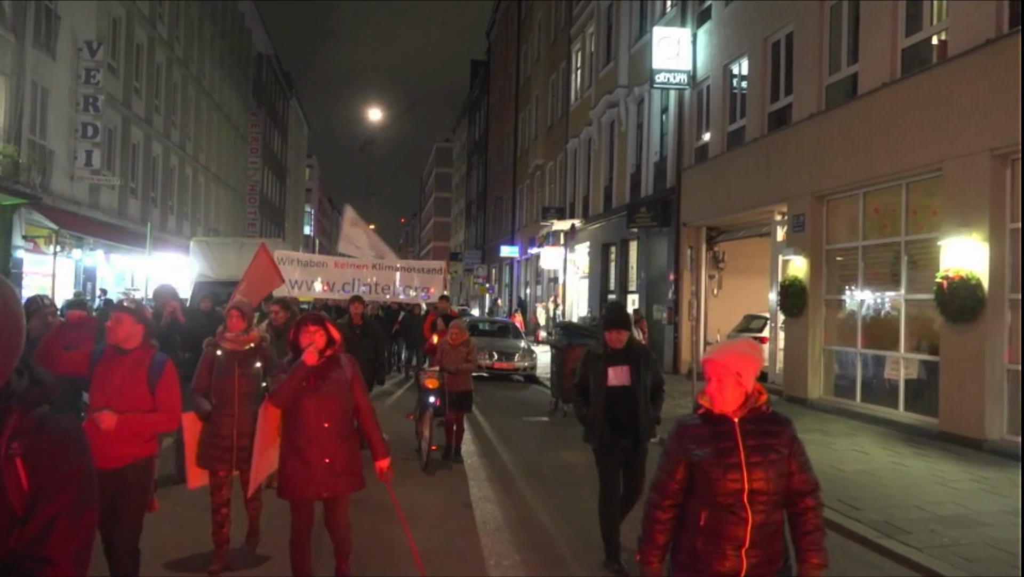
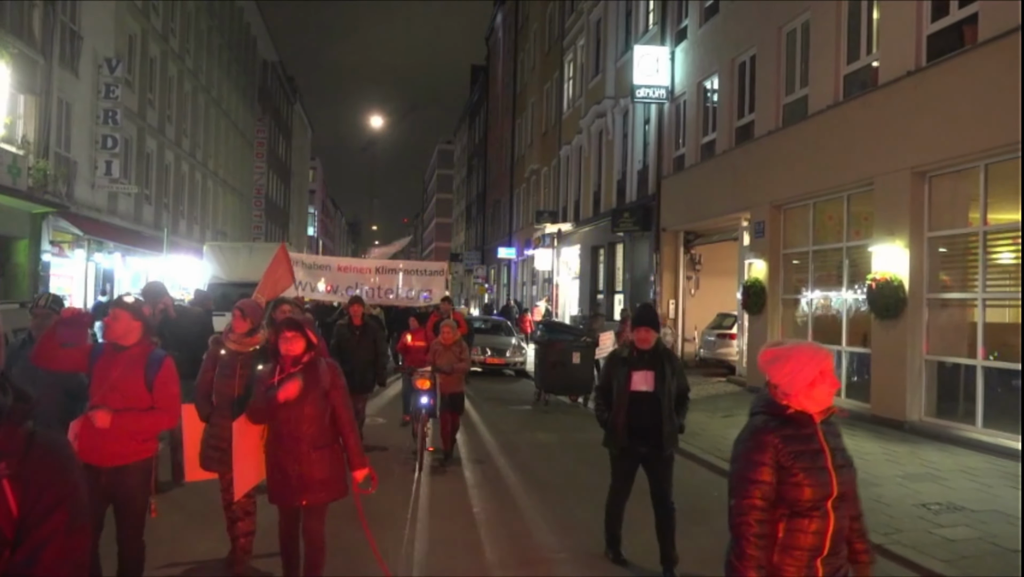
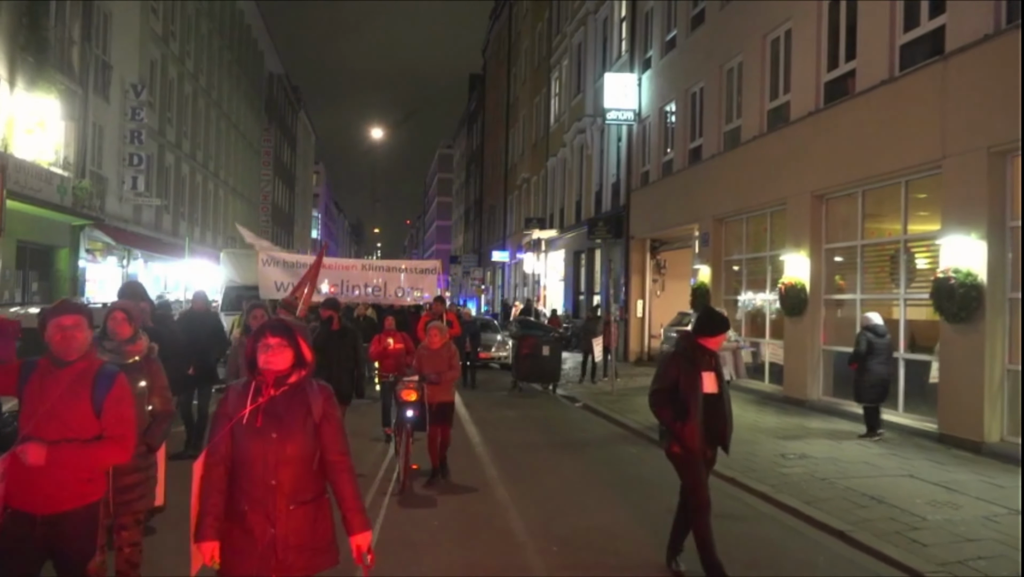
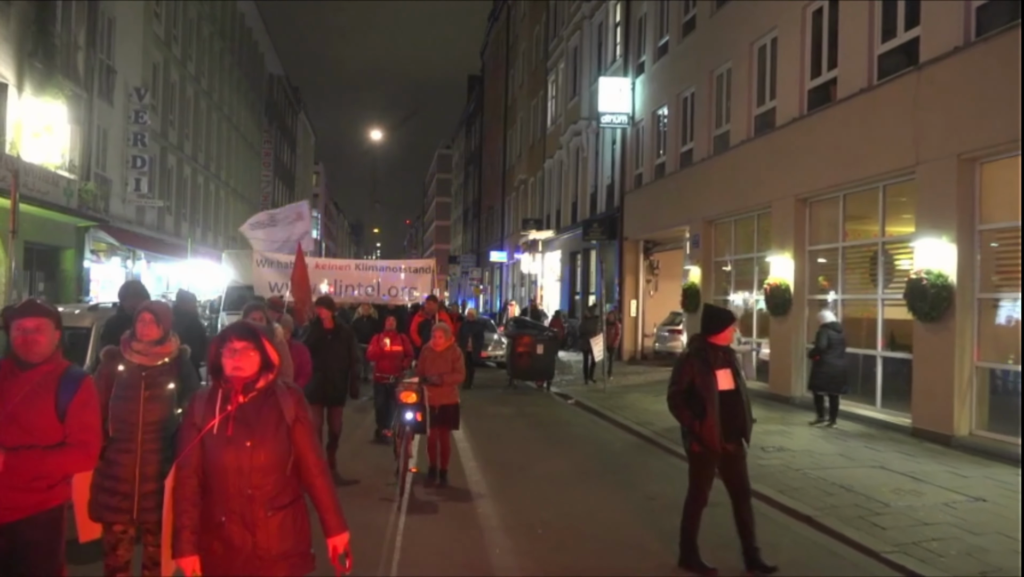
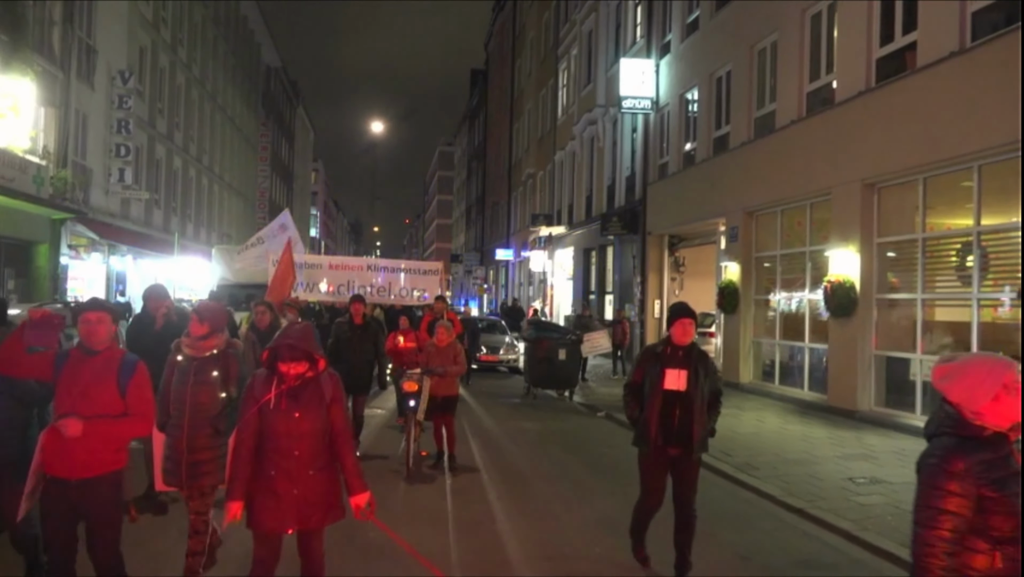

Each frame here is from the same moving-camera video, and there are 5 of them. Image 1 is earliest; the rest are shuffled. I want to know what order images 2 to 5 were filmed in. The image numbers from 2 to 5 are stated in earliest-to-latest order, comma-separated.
2, 5, 3, 4
